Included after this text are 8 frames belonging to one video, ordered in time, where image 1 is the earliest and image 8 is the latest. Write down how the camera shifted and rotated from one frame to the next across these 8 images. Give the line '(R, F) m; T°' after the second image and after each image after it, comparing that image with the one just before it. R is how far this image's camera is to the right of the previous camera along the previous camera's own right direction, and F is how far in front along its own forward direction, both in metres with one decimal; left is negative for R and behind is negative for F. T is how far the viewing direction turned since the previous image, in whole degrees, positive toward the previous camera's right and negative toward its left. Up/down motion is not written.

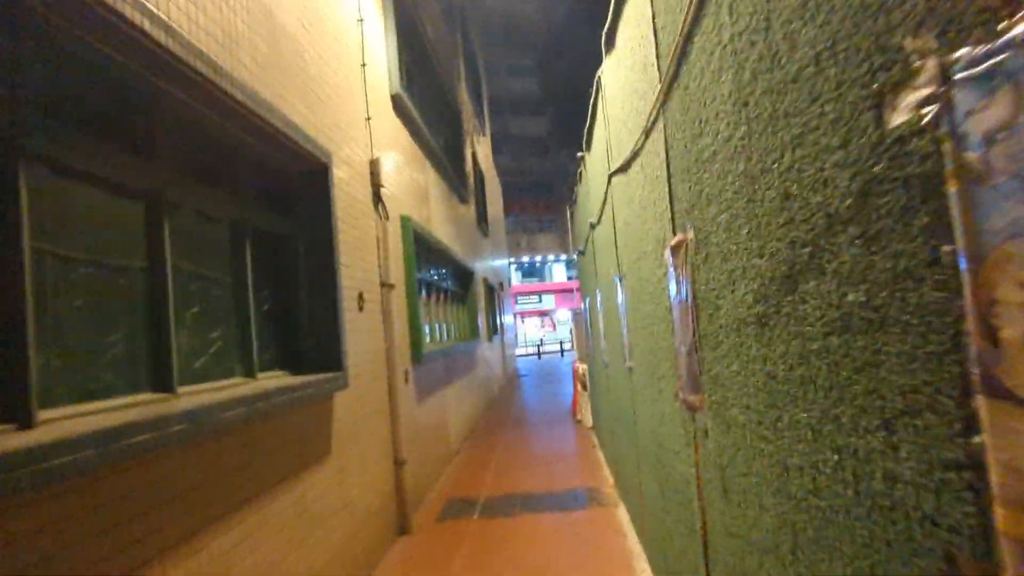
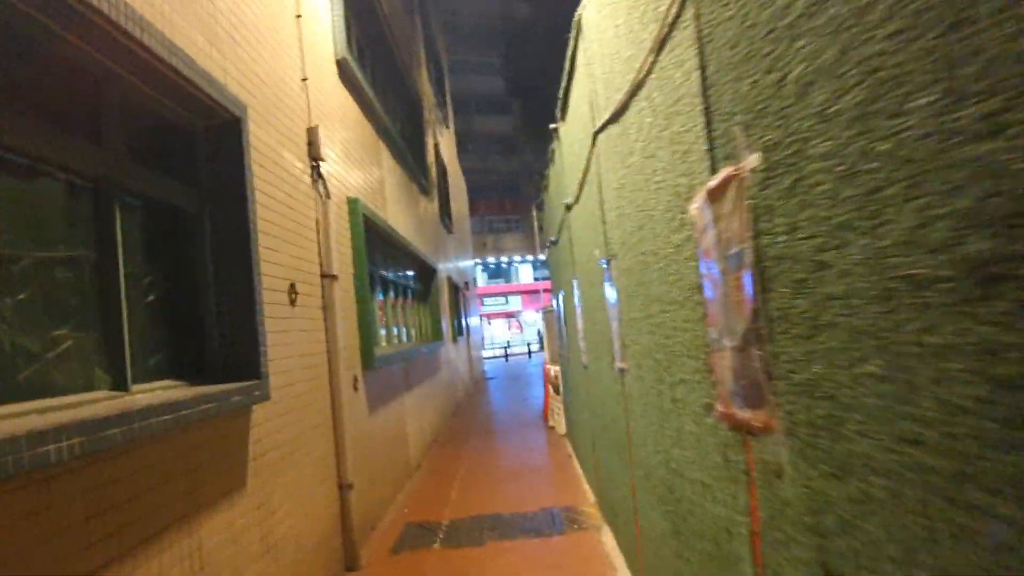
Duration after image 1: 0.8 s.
(0.0, +0.8) m; +3°
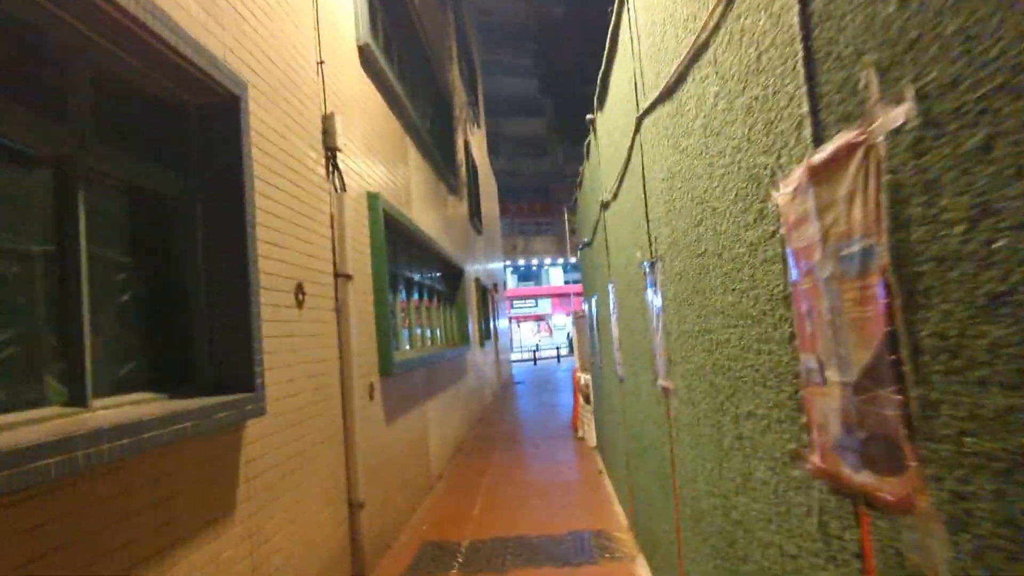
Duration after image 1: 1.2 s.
(0.0, +0.4) m; -3°
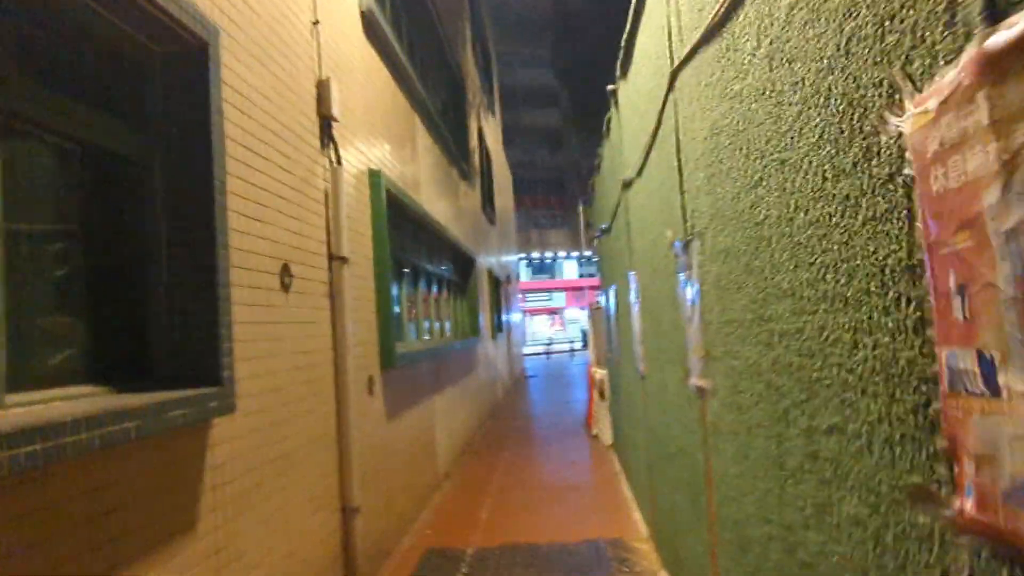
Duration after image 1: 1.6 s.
(0.0, +0.4) m; -1°
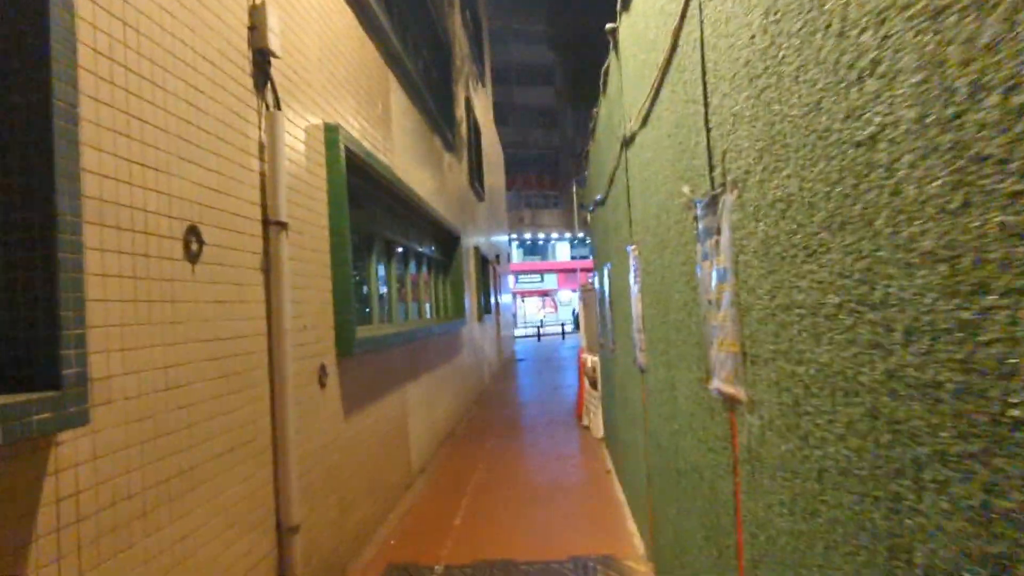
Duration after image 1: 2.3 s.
(+0.1, +0.7) m; +1°
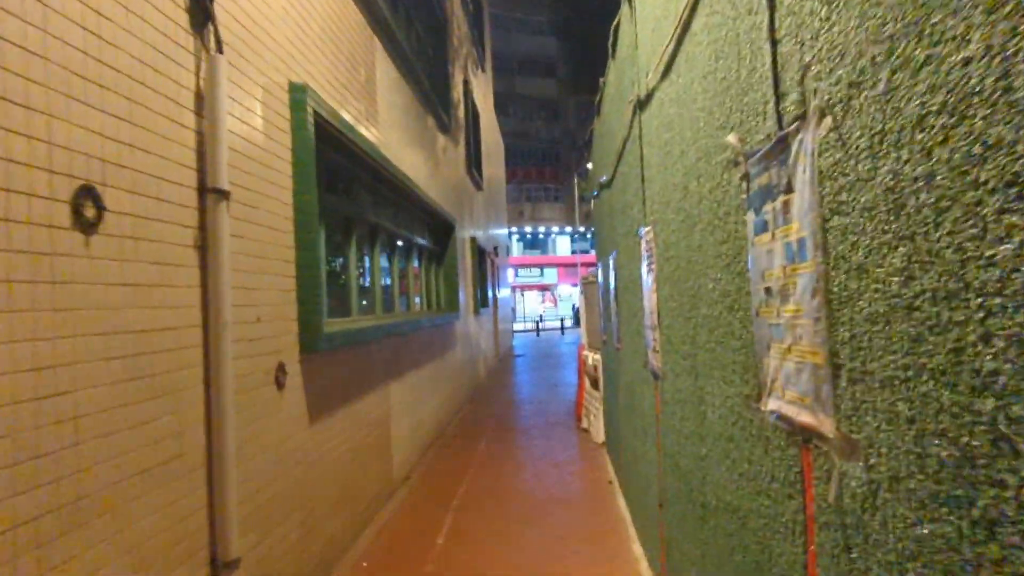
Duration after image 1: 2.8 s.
(0.0, +0.6) m; 0°
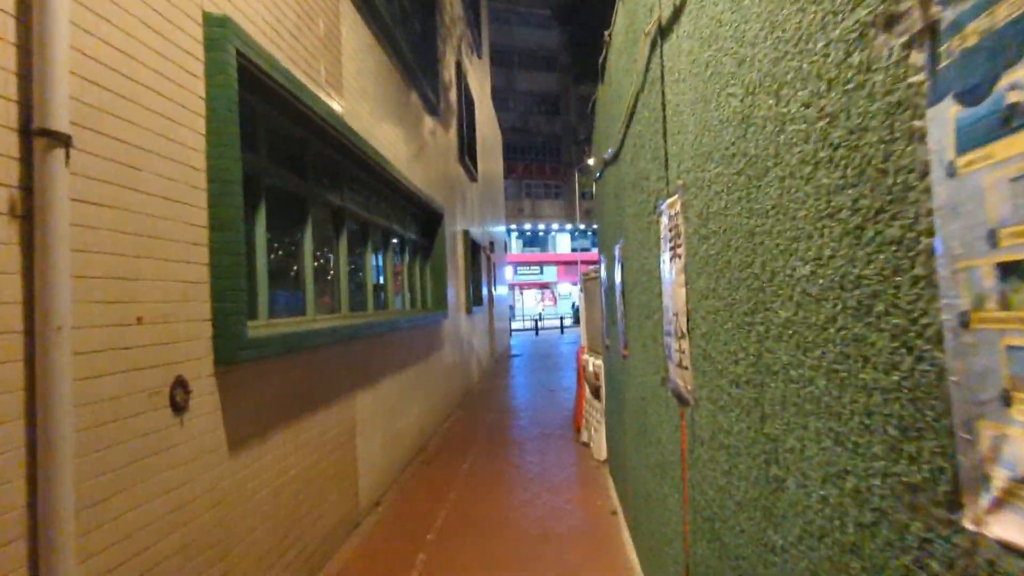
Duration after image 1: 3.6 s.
(+0.1, +0.8) m; 0°
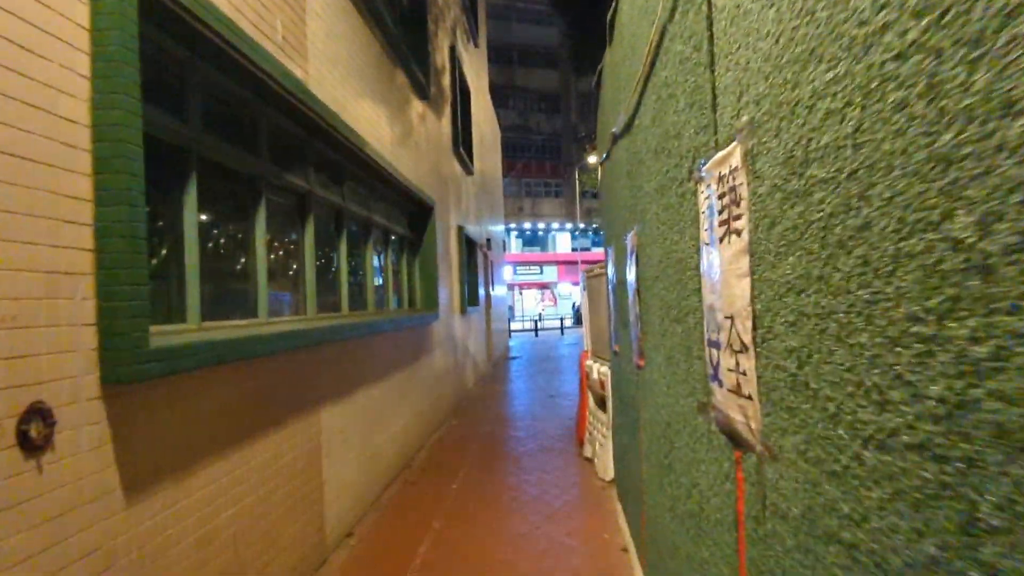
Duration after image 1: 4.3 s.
(0.0, +0.7) m; 0°
